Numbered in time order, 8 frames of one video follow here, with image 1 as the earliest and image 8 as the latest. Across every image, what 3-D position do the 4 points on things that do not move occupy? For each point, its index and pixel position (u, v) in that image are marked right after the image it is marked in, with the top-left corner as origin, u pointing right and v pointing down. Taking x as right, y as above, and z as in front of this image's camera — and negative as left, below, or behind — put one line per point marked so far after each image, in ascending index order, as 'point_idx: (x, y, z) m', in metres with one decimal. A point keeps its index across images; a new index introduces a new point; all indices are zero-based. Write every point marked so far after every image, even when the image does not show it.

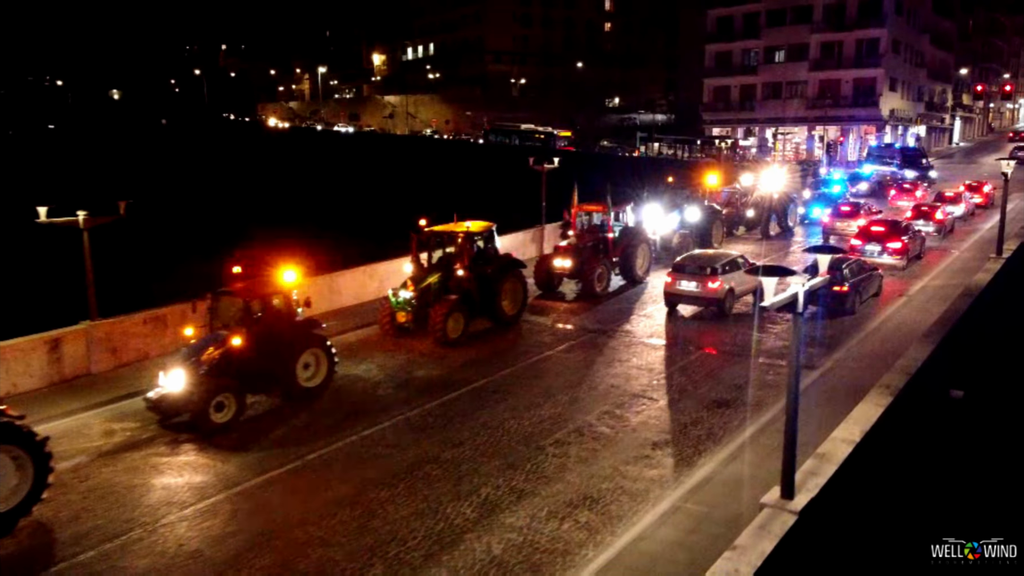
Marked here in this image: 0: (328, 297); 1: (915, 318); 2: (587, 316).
0: (-4.4, -0.2, +19.8) m
1: (+9.0, -0.6, +18.3) m
2: (+1.8, -0.6, +19.3) m
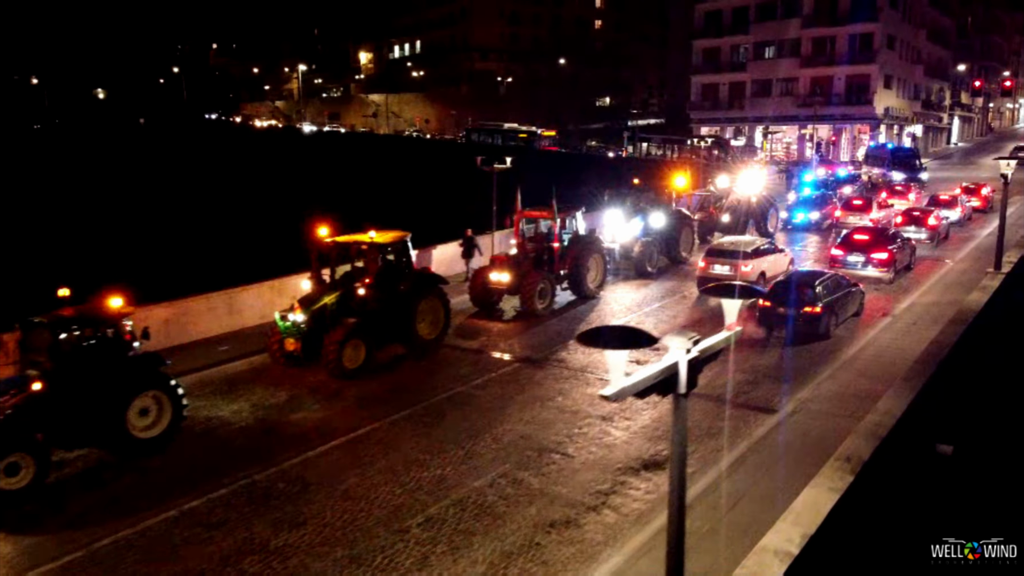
0: (-6.0, -0.6, +17.2) m
1: (+7.5, -1.0, +15.6) m
2: (+0.2, -1.0, +16.7) m
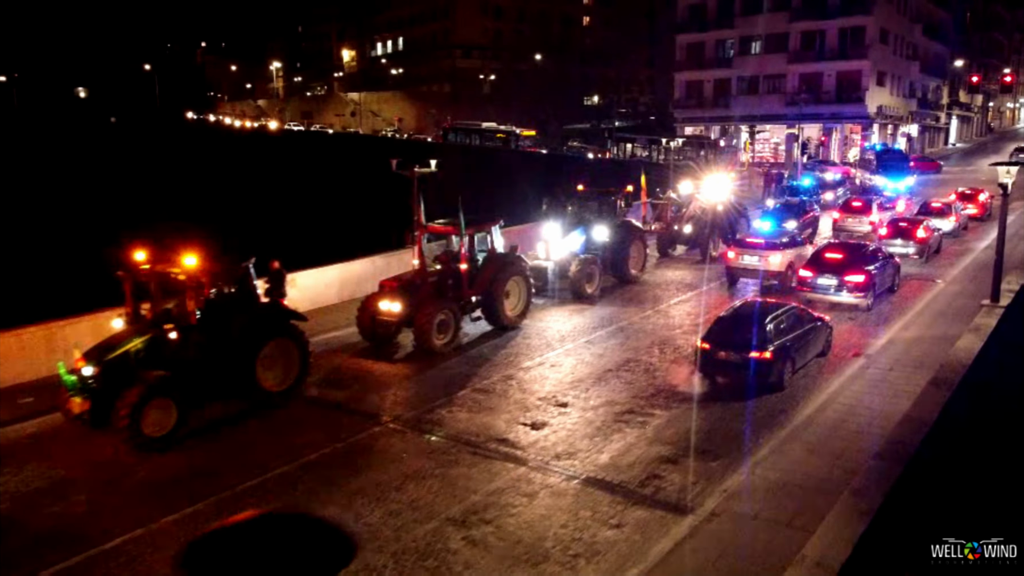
0: (-8.0, -1.2, +13.9) m
1: (+5.5, -1.6, +12.4) m
2: (-1.8, -1.6, +13.5) m
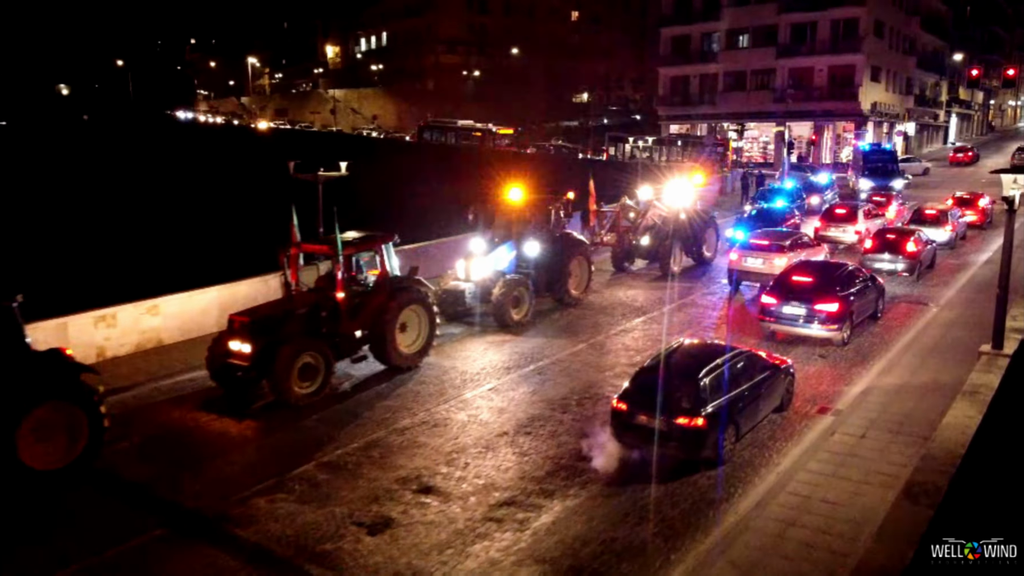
0: (-9.8, -1.7, +10.9) m
1: (+3.7, -2.1, +9.4) m
2: (-3.5, -2.2, +10.4) m
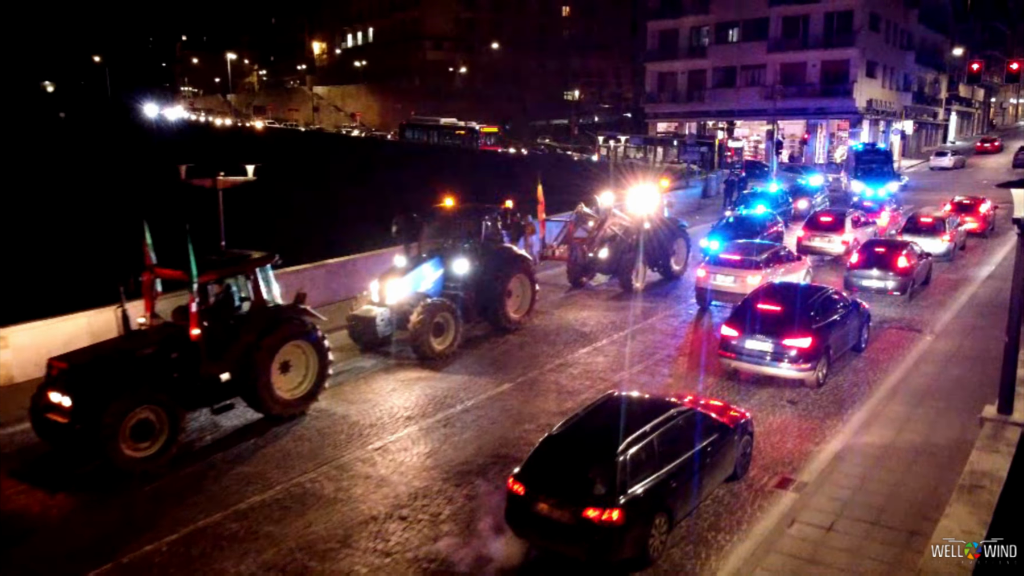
0: (-11.1, -2.1, +8.5) m
1: (+2.4, -2.6, +7.0) m
2: (-4.9, -2.6, +8.1) m
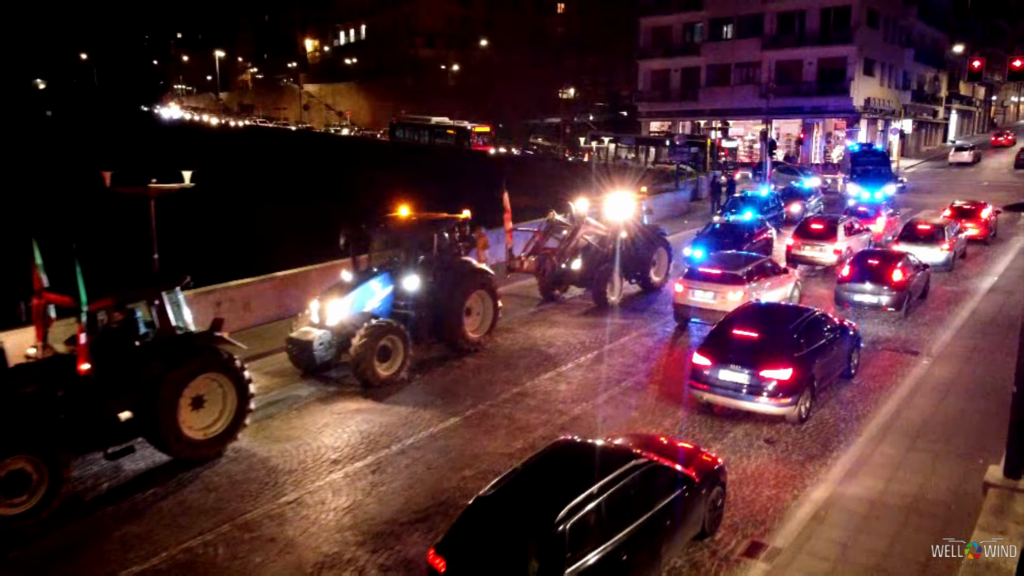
0: (-11.8, -2.5, +7.2) m
1: (+1.7, -2.9, +5.6) m
2: (-5.6, -2.9, +6.7) m
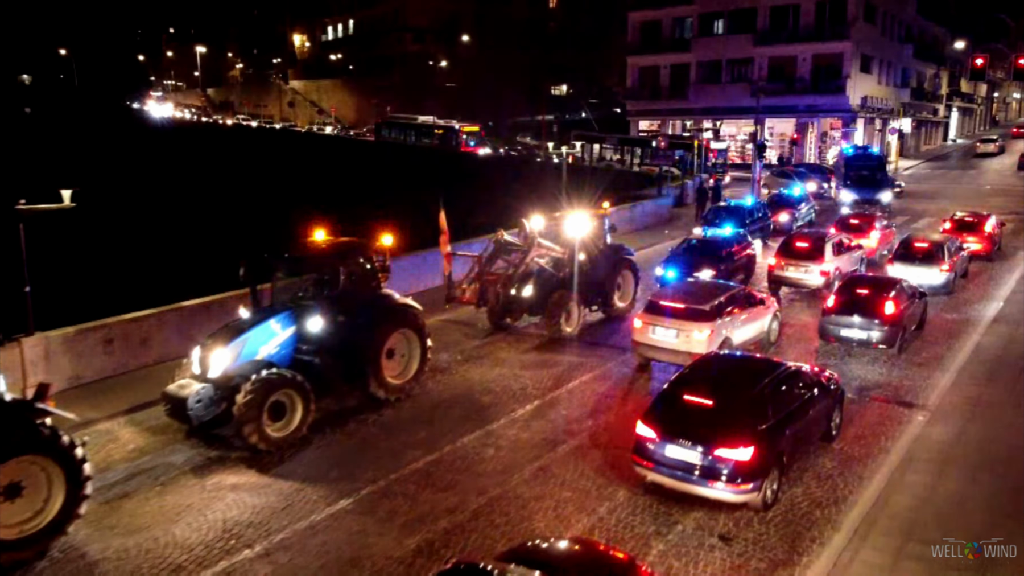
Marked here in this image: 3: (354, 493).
0: (-12.9, -3.1, +5.2) m
1: (+0.6, -3.5, +3.6) m
2: (-6.7, -3.6, +4.7) m
3: (-1.9, -2.4, +9.5) m
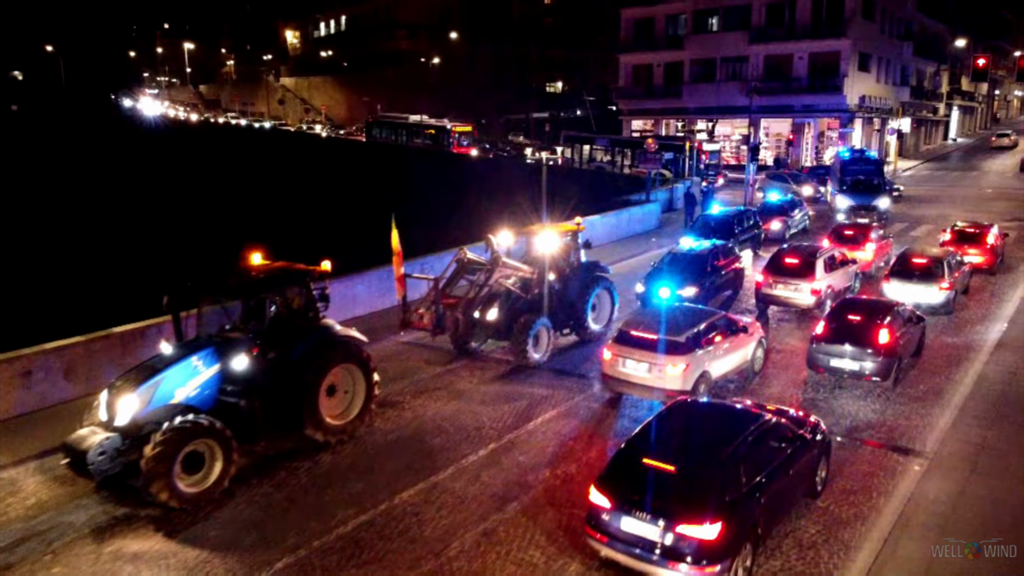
0: (-13.6, -3.5, +4.0) m
1: (-0.1, -4.0, +2.4) m
2: (-7.3, -4.0, +3.5) m
3: (-2.5, -2.8, +8.3) m
